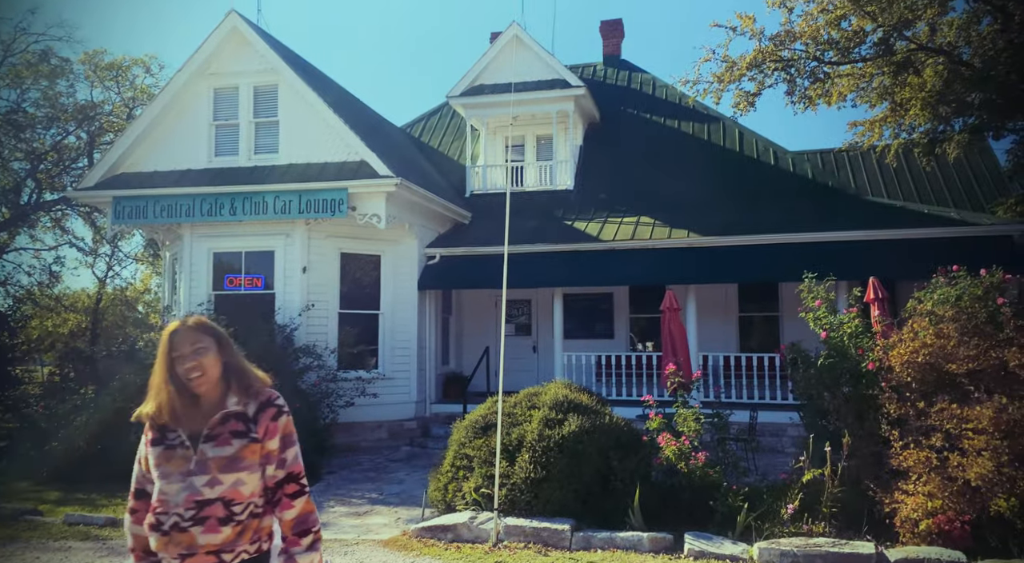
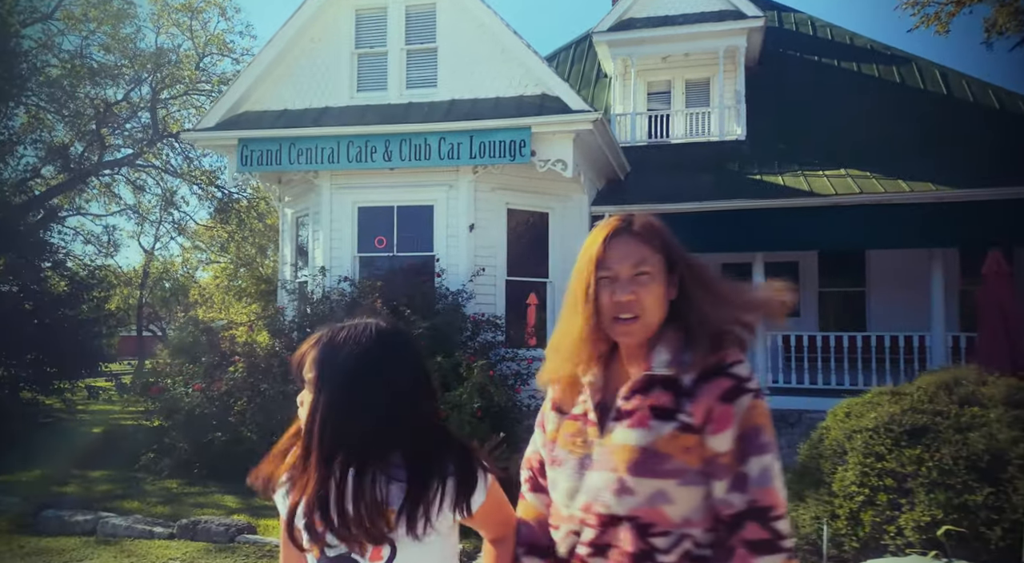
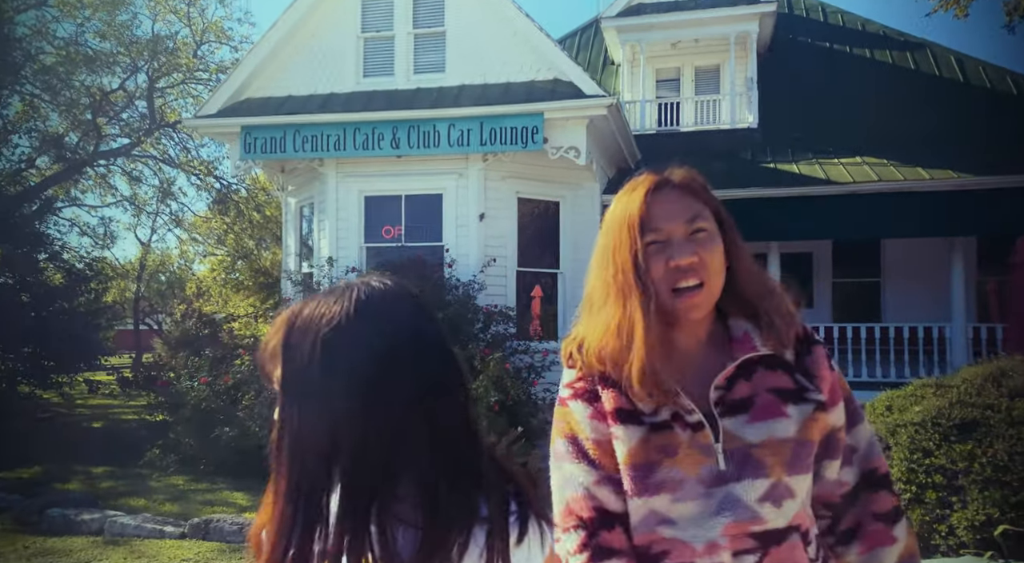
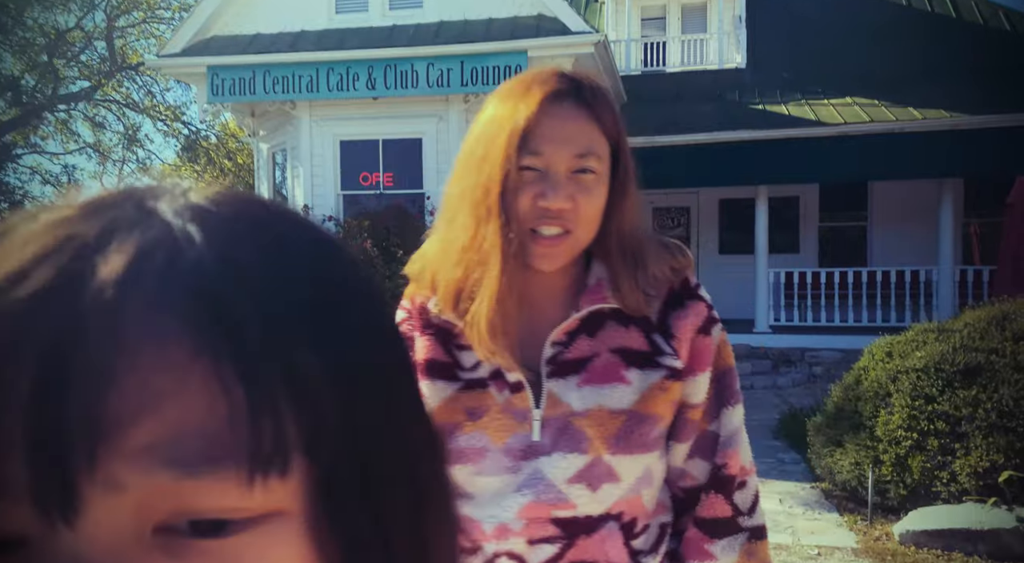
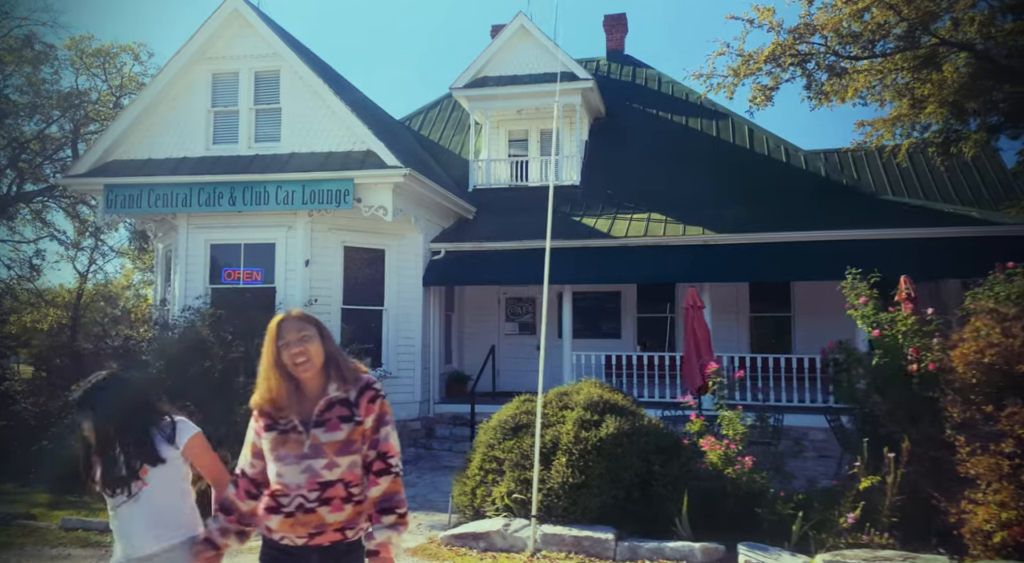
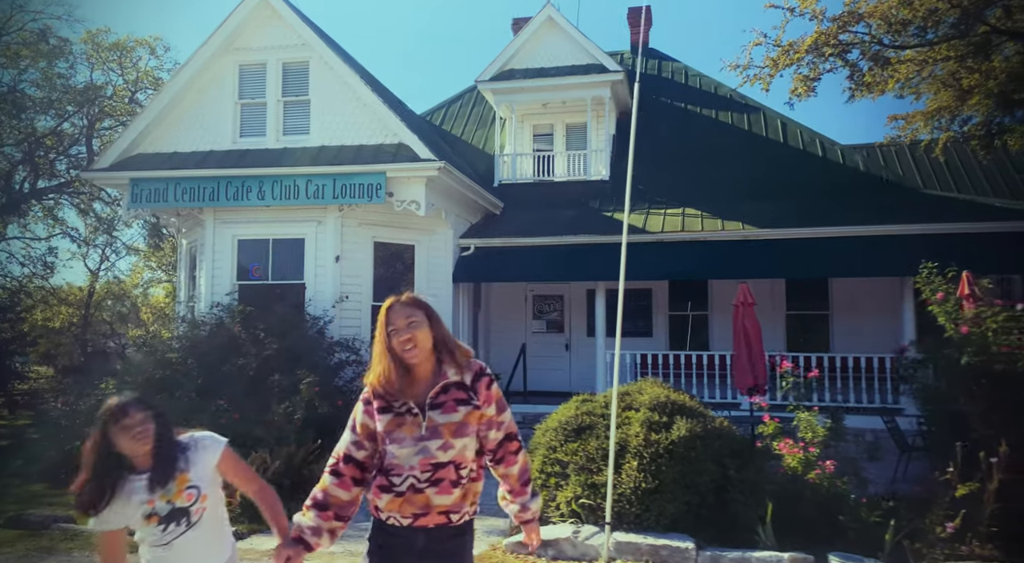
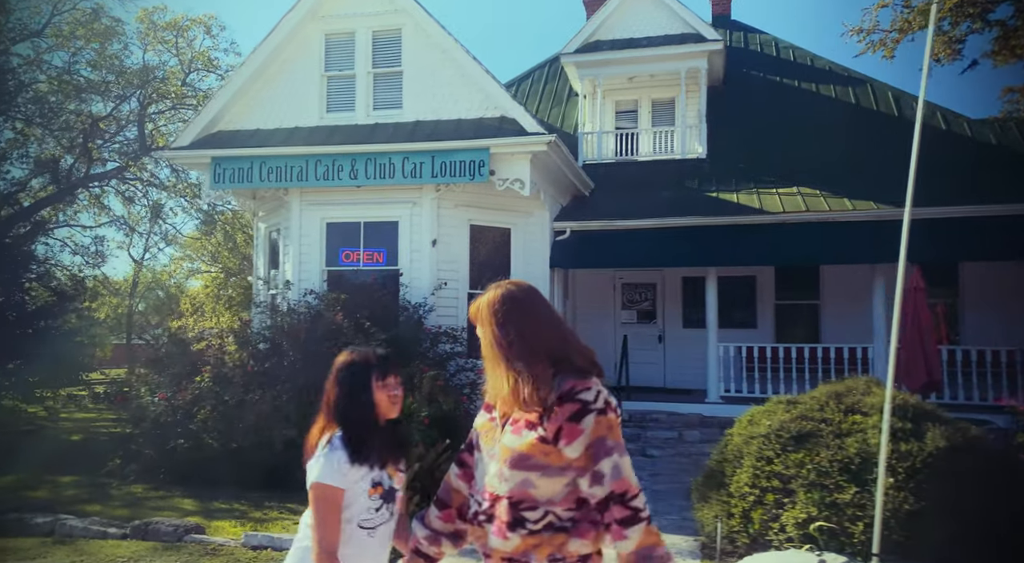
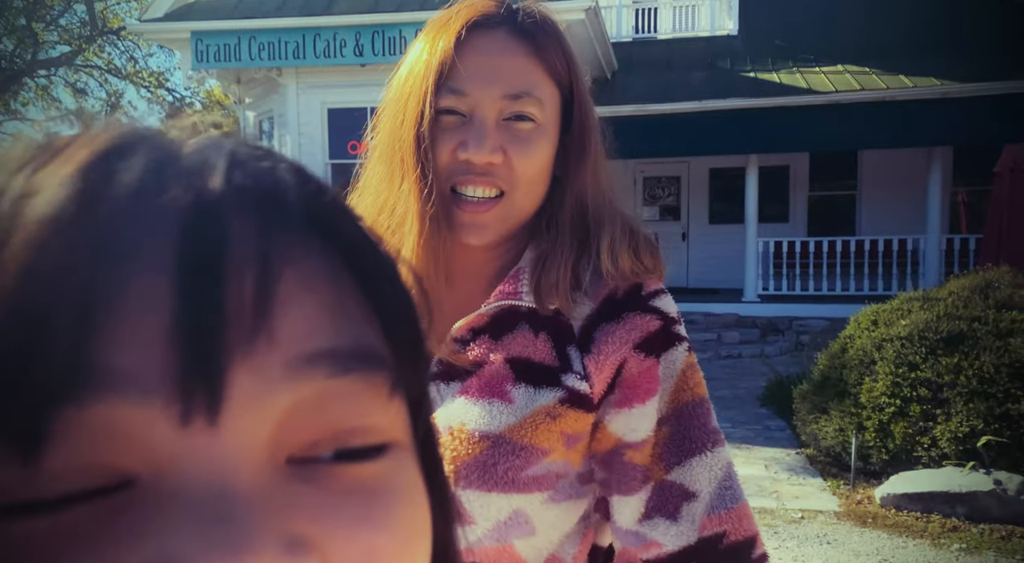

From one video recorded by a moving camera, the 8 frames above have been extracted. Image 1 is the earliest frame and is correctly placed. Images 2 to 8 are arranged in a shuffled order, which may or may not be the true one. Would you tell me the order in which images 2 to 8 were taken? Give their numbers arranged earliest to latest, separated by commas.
5, 6, 7, 2, 3, 4, 8
